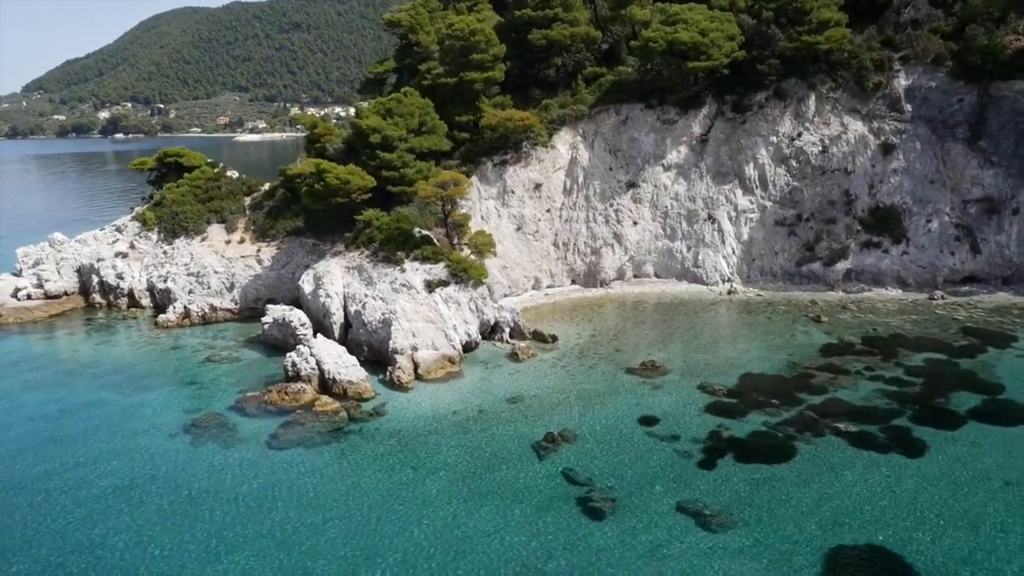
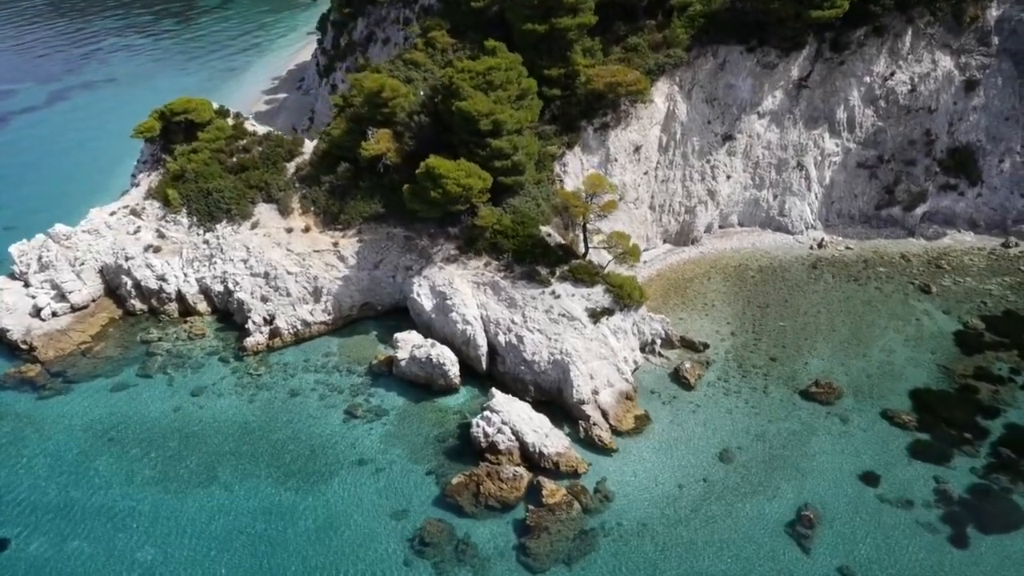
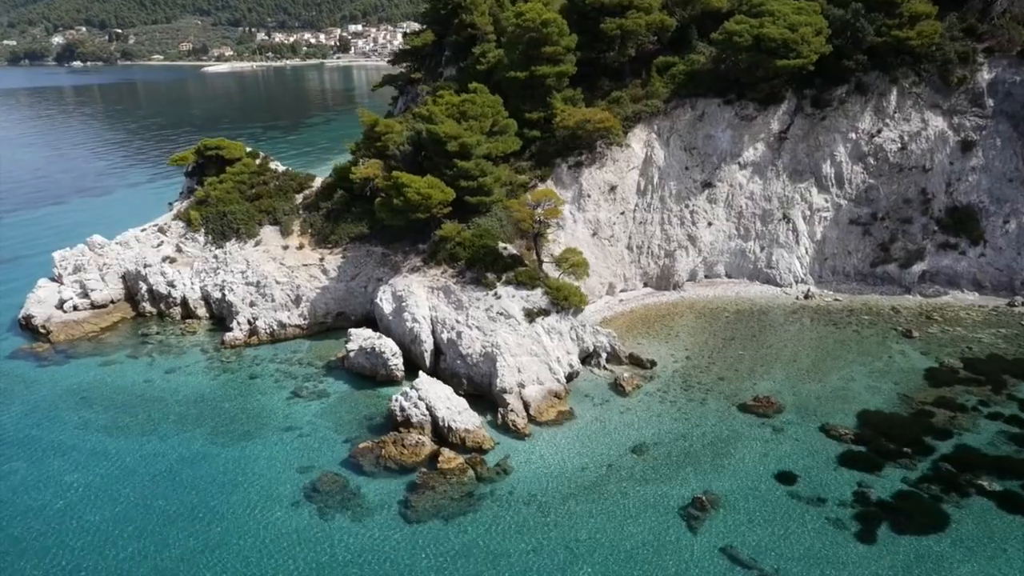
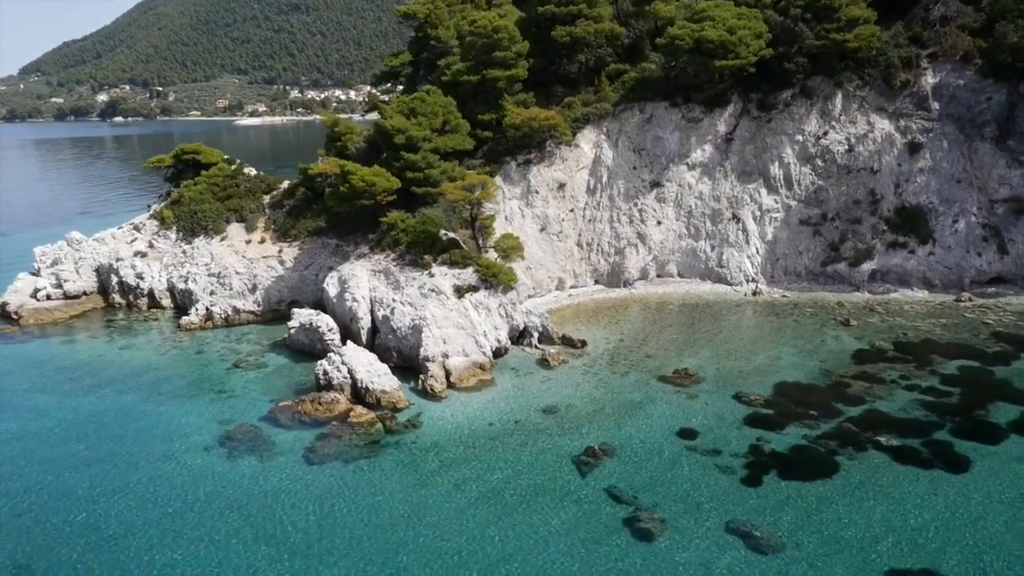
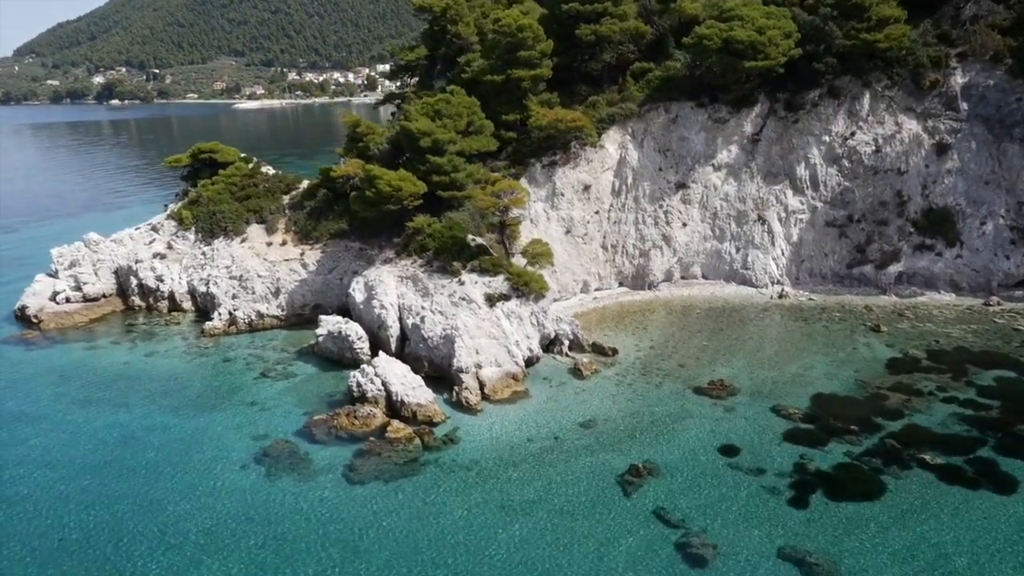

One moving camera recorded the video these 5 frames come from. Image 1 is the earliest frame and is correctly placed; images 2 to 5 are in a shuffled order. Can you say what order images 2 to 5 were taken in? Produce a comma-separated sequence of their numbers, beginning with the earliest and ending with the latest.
4, 5, 3, 2
